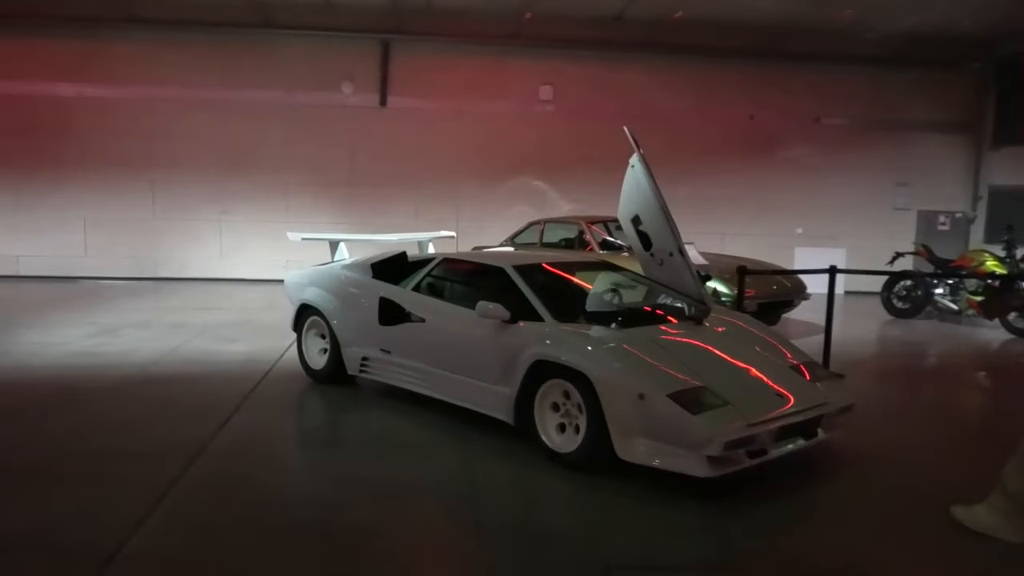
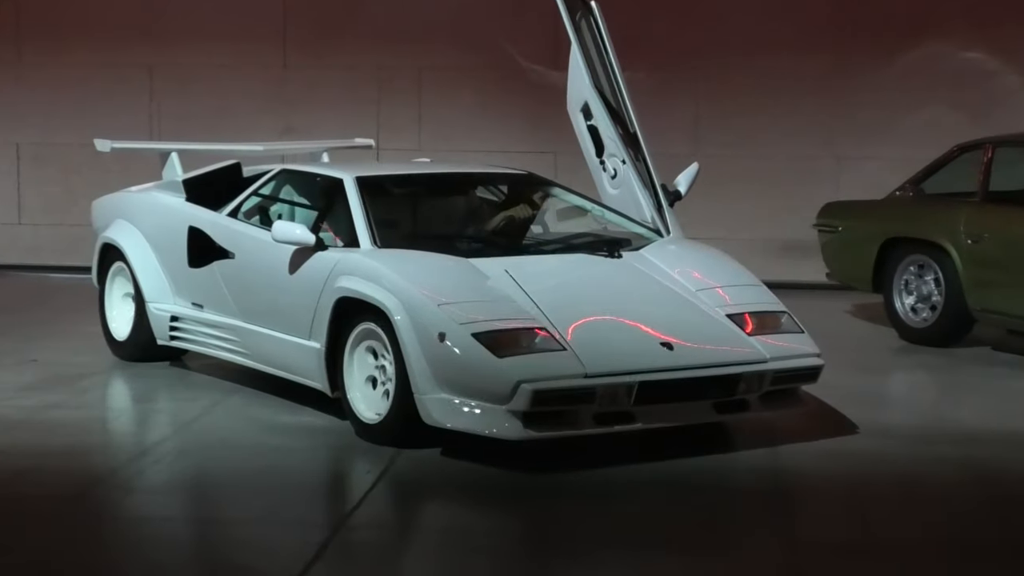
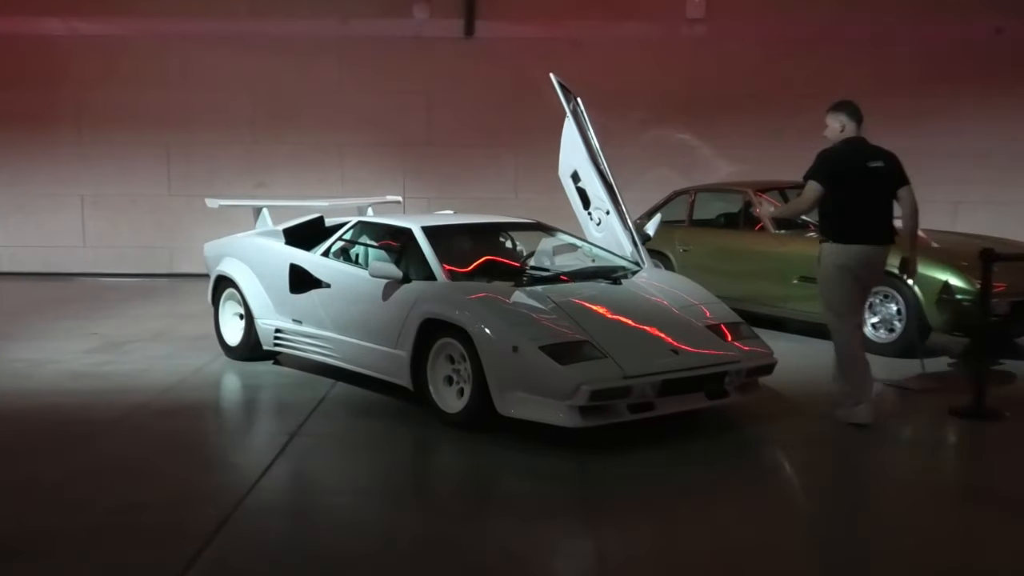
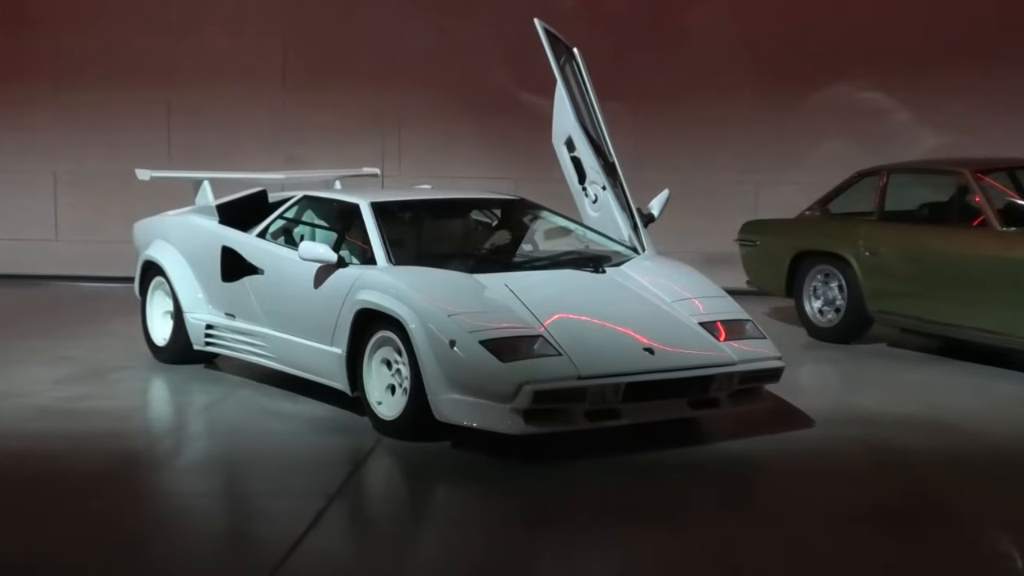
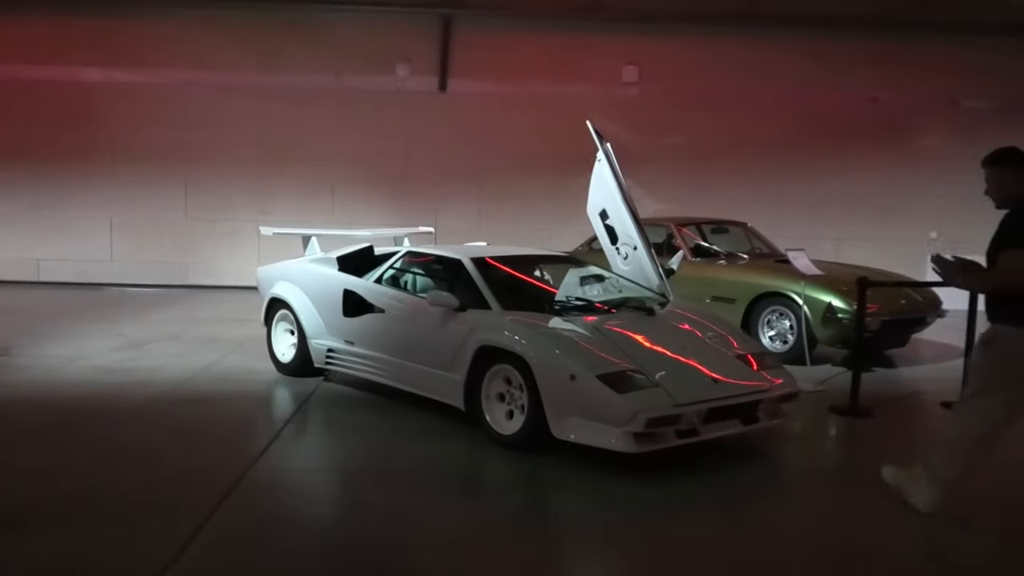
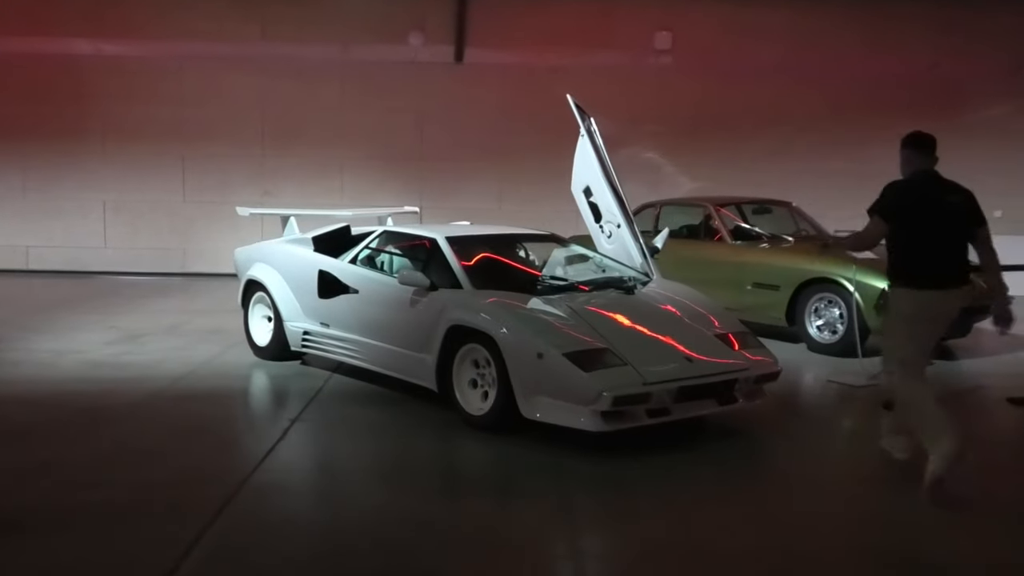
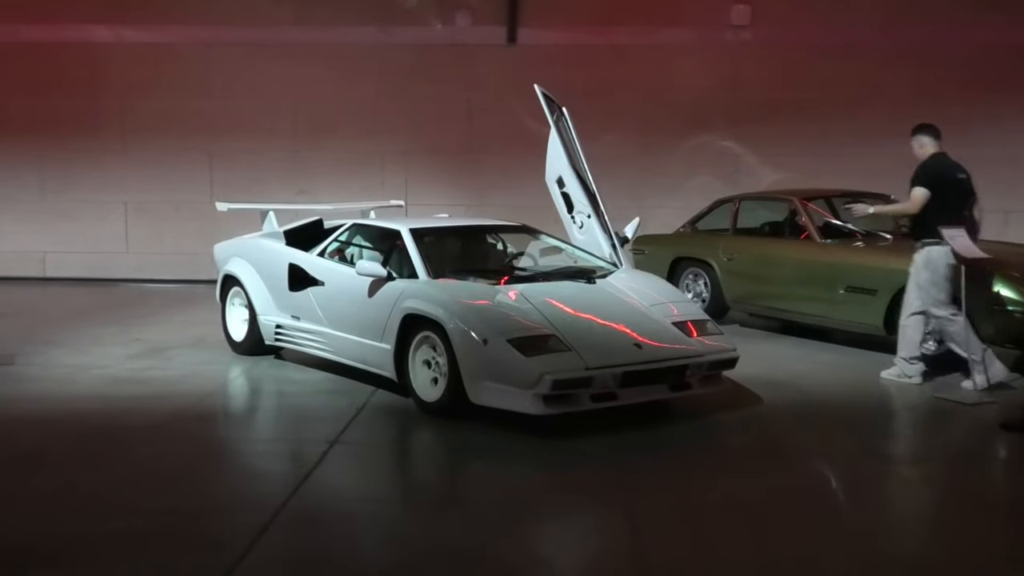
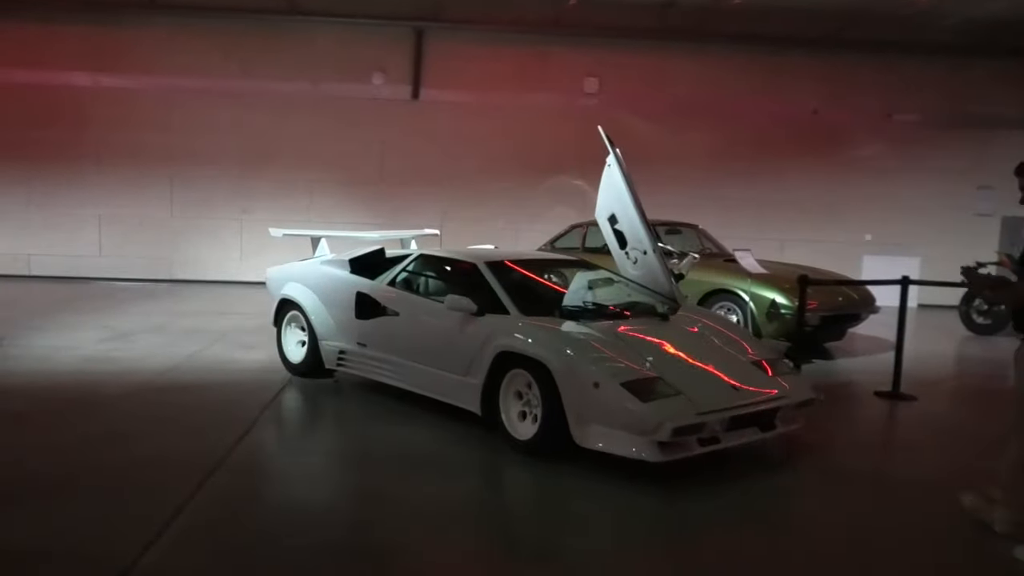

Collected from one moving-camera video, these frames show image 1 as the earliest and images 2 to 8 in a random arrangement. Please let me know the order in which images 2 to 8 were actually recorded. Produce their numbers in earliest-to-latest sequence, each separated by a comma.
8, 5, 6, 3, 7, 4, 2
